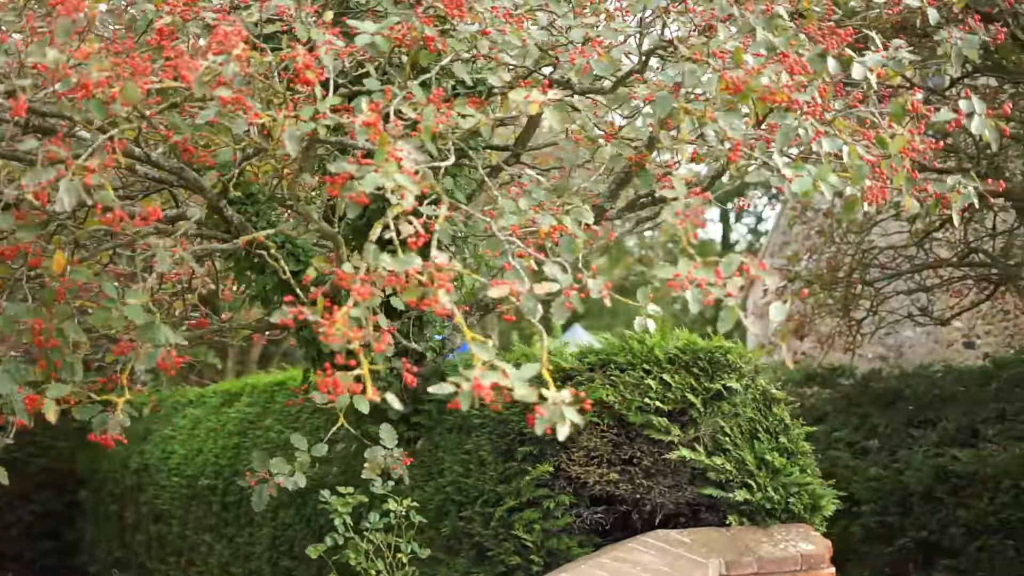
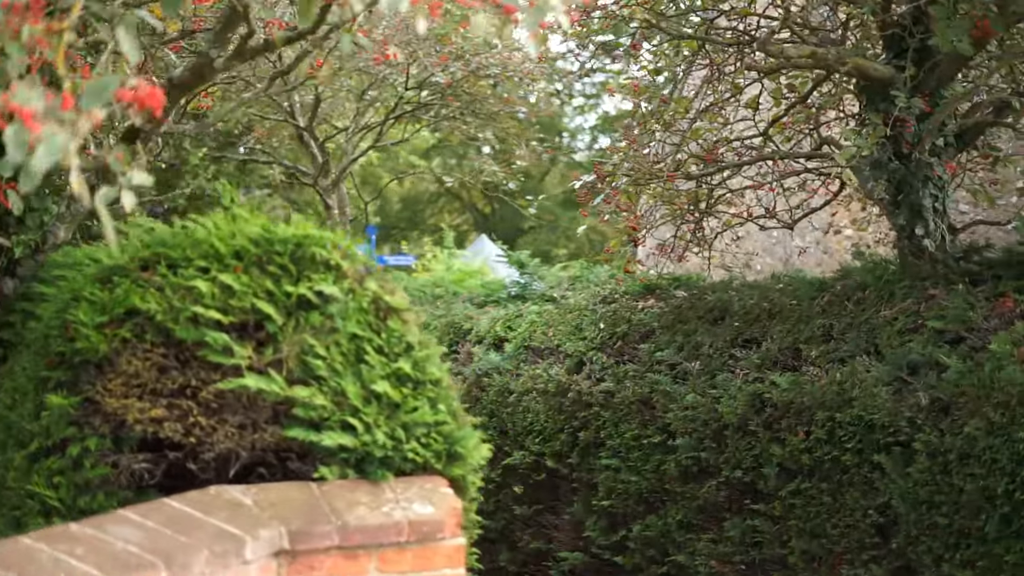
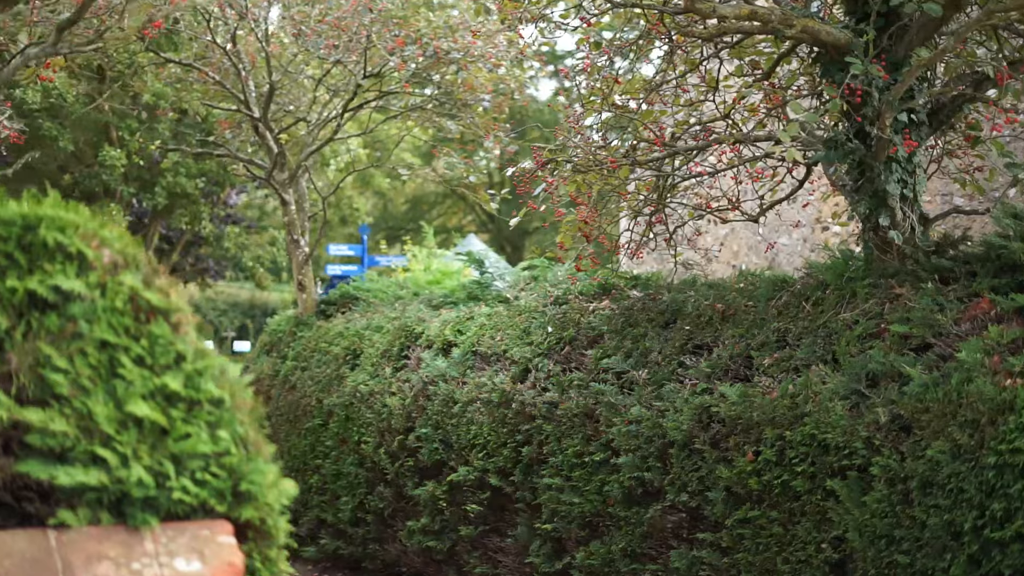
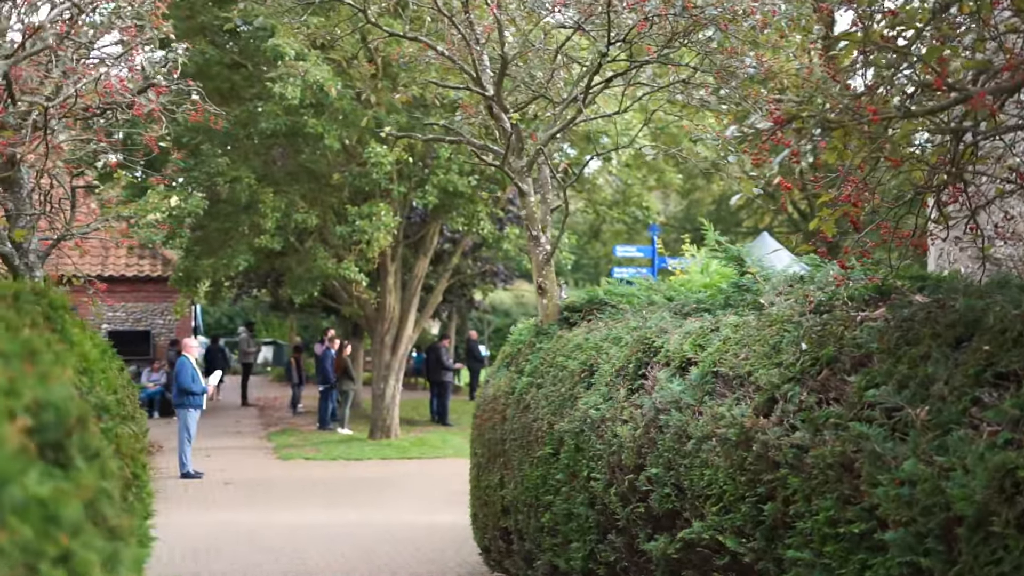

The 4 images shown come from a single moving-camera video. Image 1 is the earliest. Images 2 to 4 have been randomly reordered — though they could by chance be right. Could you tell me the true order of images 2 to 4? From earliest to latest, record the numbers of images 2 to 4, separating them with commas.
2, 3, 4
